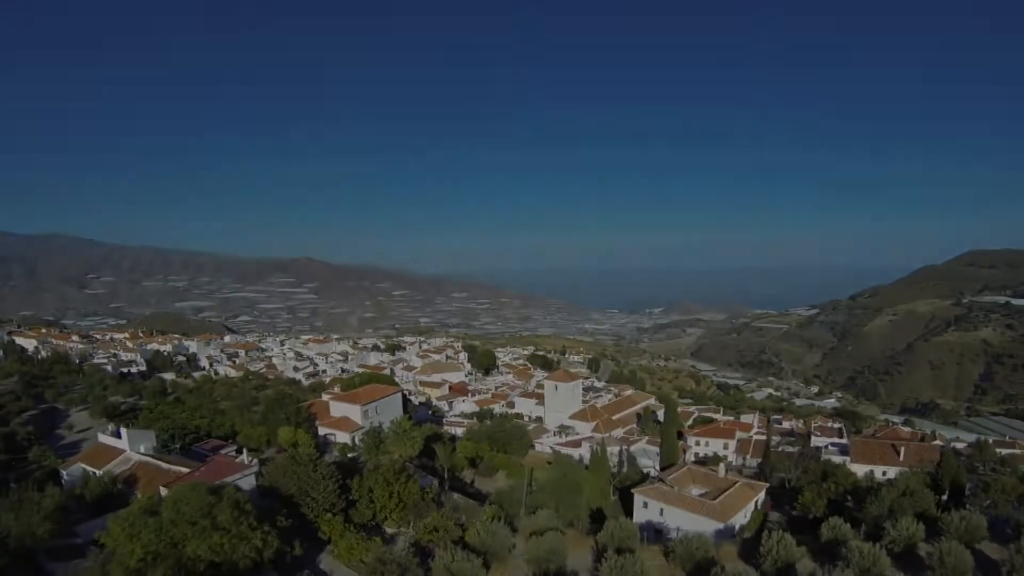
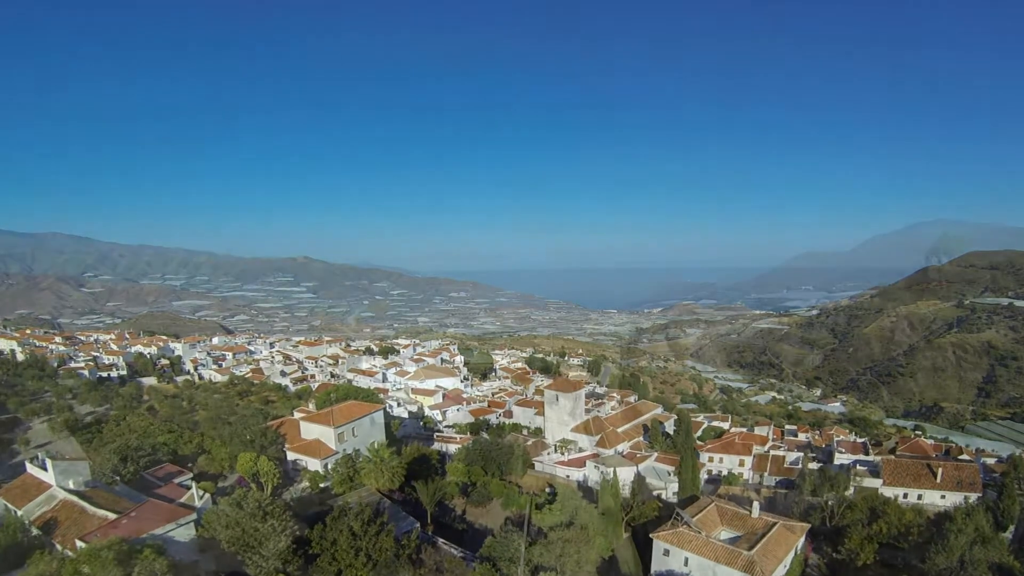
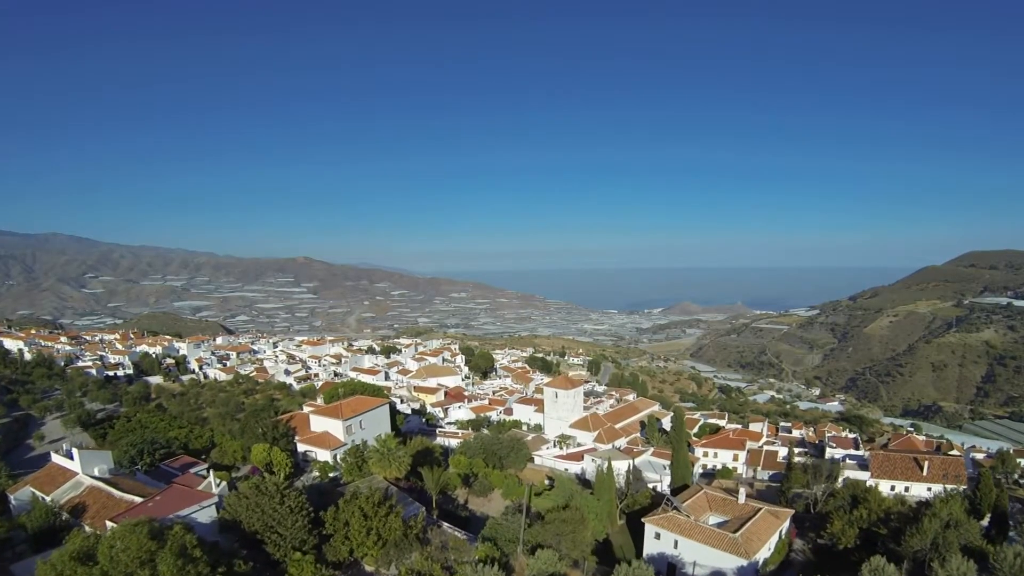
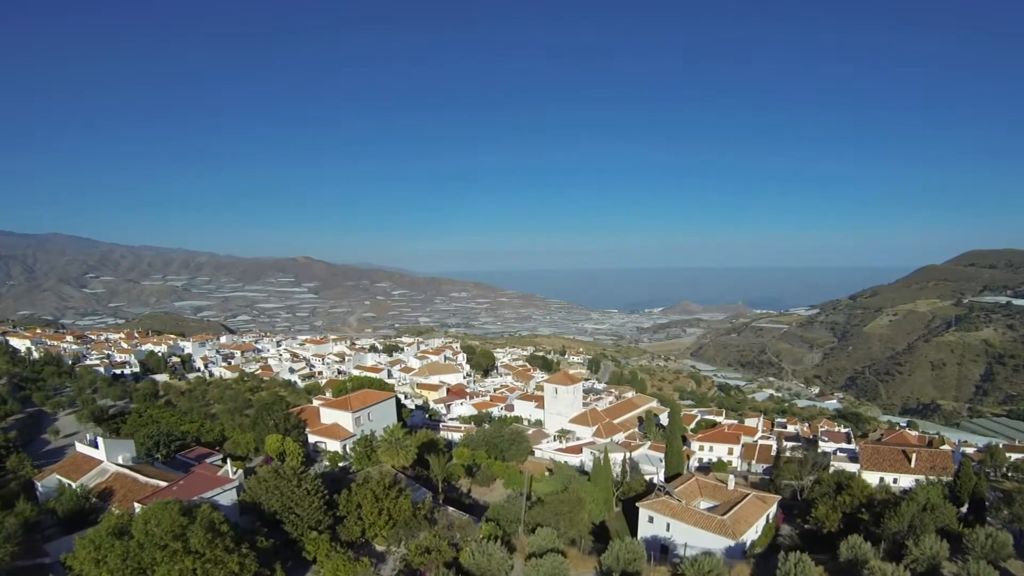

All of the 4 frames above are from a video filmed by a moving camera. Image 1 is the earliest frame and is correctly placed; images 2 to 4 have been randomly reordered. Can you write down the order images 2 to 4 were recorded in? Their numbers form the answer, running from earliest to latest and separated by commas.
4, 3, 2
